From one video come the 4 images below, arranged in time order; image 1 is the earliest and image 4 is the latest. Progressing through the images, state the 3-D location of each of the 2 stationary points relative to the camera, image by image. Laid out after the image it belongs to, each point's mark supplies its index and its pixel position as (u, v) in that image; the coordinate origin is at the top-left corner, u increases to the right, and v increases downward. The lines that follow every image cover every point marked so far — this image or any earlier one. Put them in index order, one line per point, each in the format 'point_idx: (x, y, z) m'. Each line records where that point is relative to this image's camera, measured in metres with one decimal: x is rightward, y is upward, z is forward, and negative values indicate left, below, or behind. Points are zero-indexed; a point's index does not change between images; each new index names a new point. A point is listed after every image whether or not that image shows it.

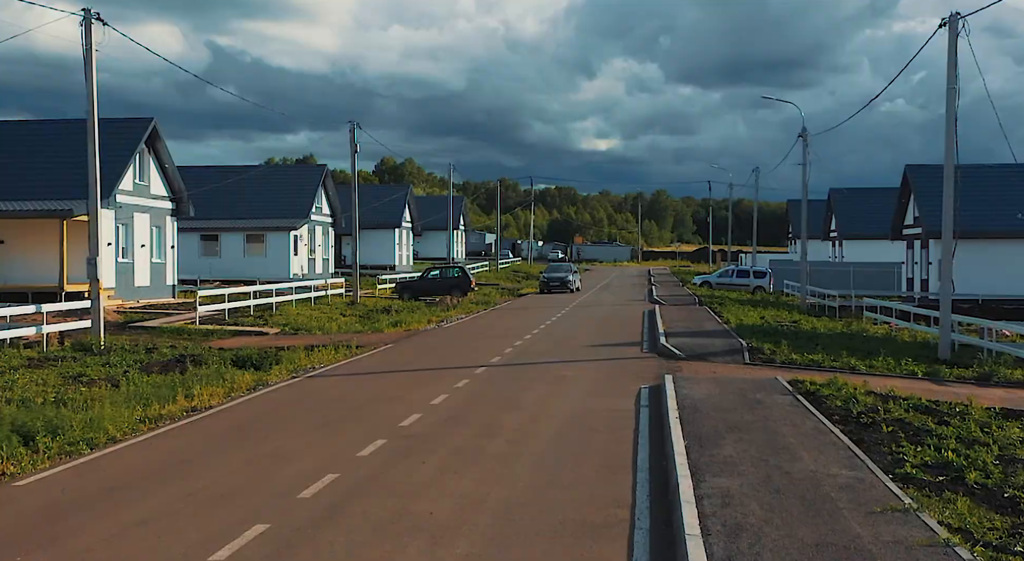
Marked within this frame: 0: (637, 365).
0: (+1.8, -1.3, +12.4) m
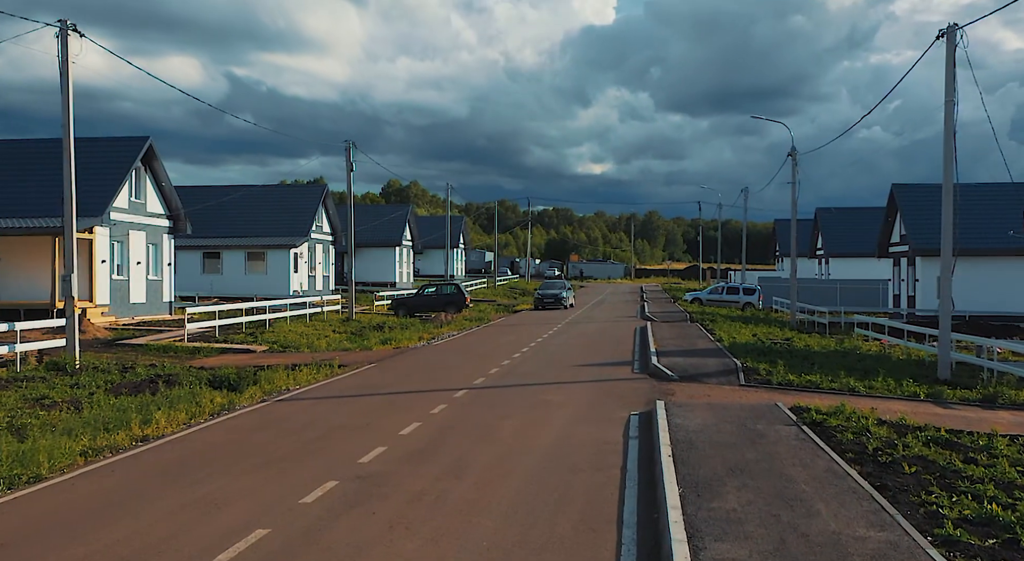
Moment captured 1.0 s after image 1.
0: (+1.6, -1.5, +11.6) m
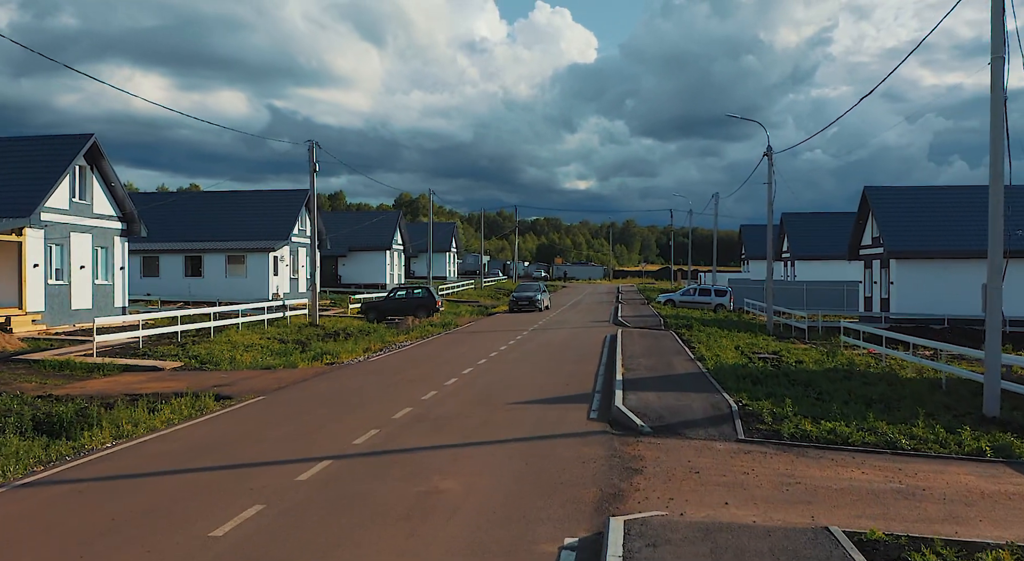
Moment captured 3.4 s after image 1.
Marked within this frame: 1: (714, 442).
0: (+0.6, -1.6, +7.7) m
1: (+2.1, -1.7, +8.8) m
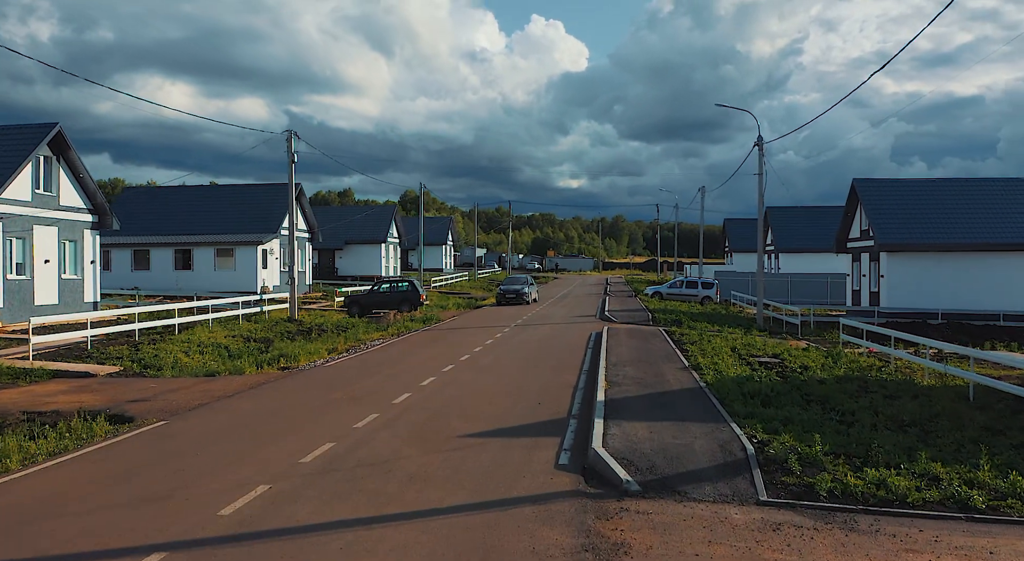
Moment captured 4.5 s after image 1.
0: (+0.1, -1.7, +5.2) m
1: (+1.6, -1.7, +6.3) m
